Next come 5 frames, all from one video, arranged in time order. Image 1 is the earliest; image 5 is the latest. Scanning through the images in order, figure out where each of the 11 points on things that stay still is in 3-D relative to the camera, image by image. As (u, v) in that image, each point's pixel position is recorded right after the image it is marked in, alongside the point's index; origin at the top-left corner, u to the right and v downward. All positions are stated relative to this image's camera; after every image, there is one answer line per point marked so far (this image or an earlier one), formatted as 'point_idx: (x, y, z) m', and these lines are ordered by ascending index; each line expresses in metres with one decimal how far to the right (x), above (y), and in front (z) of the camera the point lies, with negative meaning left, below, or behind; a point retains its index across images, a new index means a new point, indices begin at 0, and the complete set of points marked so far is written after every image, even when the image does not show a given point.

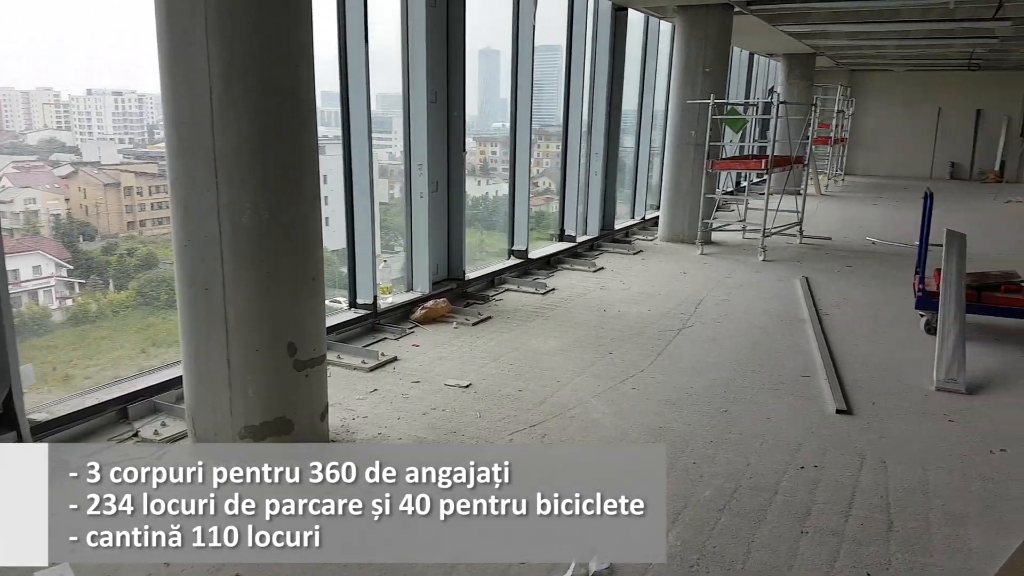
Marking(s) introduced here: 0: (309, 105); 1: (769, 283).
0: (-0.6, +0.6, +2.5) m
1: (+1.9, +0.1, +5.9) m
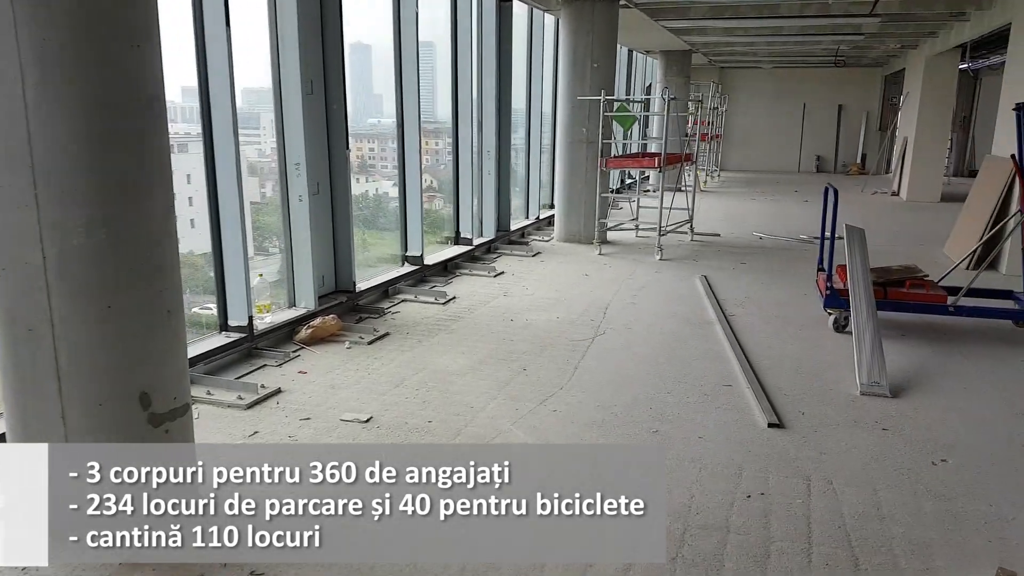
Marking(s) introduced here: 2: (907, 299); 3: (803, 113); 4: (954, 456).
0: (-0.9, +0.5, +2.0) m
1: (+1.1, +0.1, +5.7) m
2: (+2.2, -0.1, +4.4) m
3: (+6.2, +3.7, +17.2) m
4: (+1.6, -0.6, +2.8) m
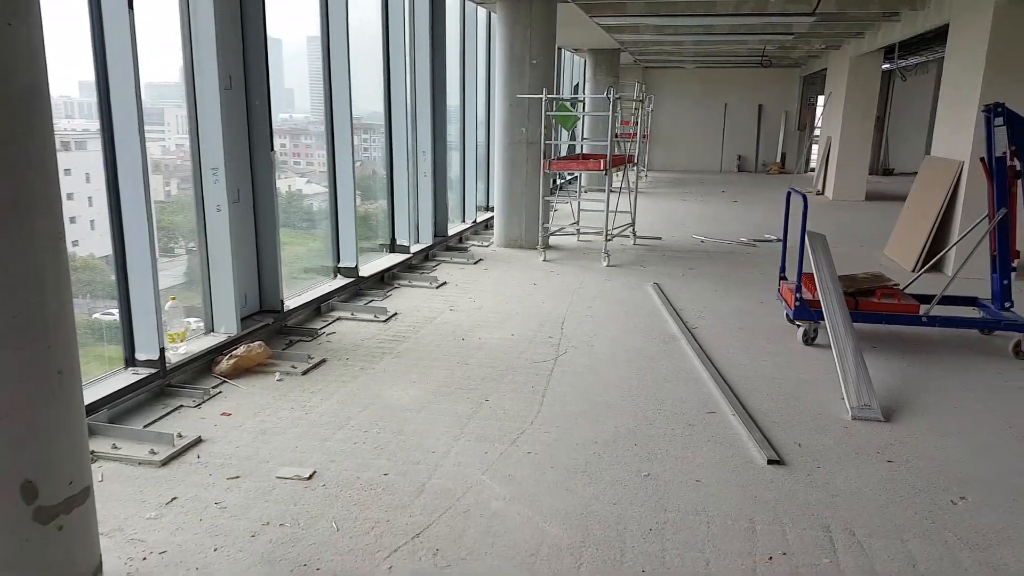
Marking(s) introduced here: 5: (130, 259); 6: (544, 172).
0: (-0.9, +0.4, +1.5) m
1: (+0.8, 0.0, +5.4) m
2: (+1.9, -0.1, +4.2) m
3: (+4.6, +3.8, +17.3) m
4: (+1.5, -0.7, +2.6) m
5: (-1.5, +0.1, +3.1) m
6: (+0.3, +1.0, +6.7) m
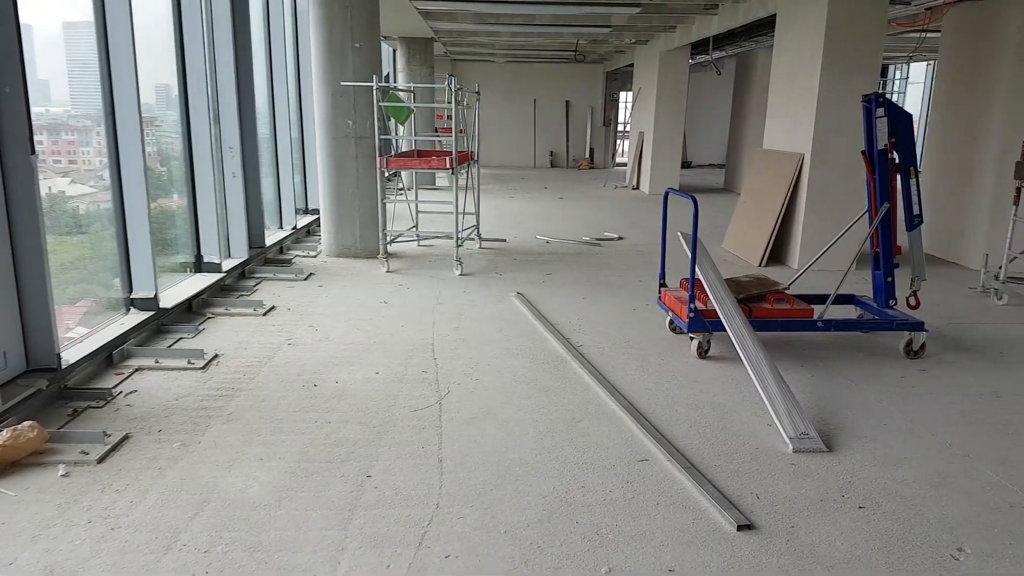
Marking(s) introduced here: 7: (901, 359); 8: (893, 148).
0: (-0.8, +0.2, +0.6) m
1: (-0.2, -0.1, +4.8) m
2: (+1.3, -0.1, +3.9) m
3: (+0.5, +3.9, +17.2) m
4: (+1.3, -0.7, +2.2) m
5: (-1.8, -0.1, +2.0) m
6: (-1.0, +0.9, +5.9) m
7: (+1.9, -0.3, +3.9) m
8: (+1.9, +0.7, +3.9) m
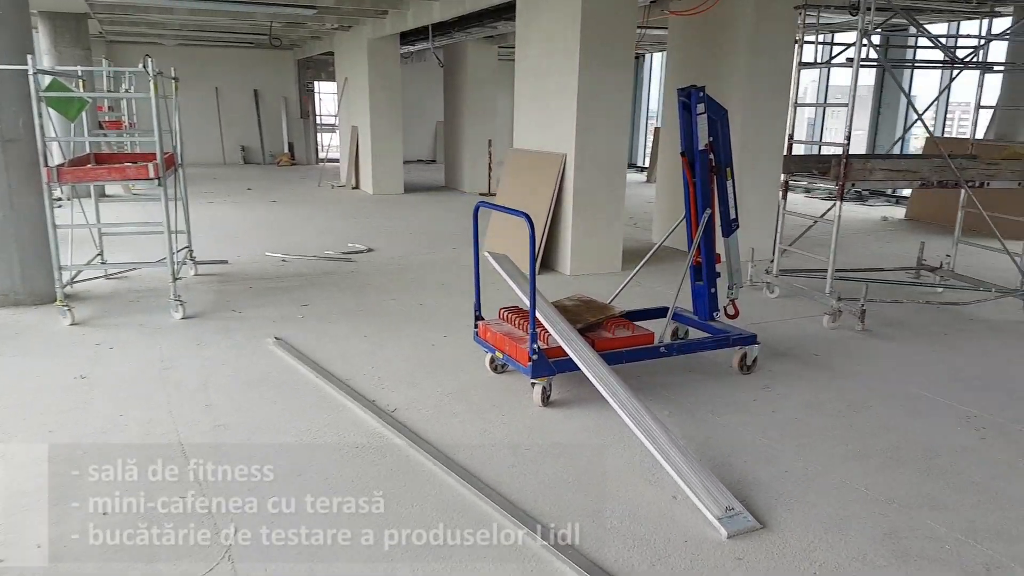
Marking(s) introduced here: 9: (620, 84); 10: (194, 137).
0: (-0.3, -0.1, -0.5) m
1: (-1.2, -0.3, +3.6) m
2: (+0.4, -0.2, +3.3) m
3: (-5.6, +3.6, +15.2) m
4: (+1.1, -0.8, +1.8) m
5: (-1.7, -0.5, +0.5) m
6: (-2.5, +0.6, +4.3) m
7: (+1.0, -0.4, +3.6) m
8: (+0.9, +0.6, +3.5) m
9: (+0.7, +1.4, +5.5) m
10: (-6.1, +2.9, +15.1) m
